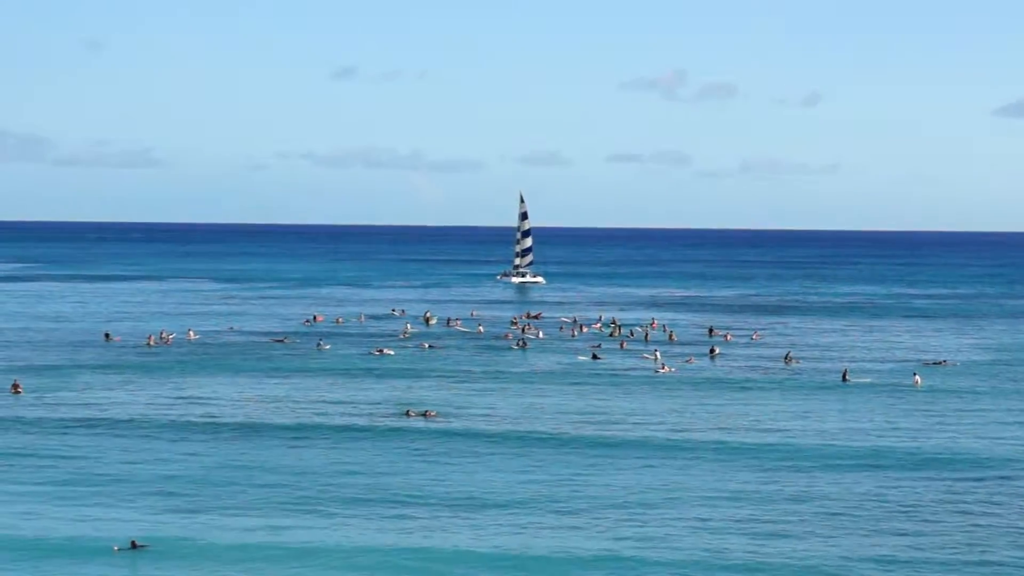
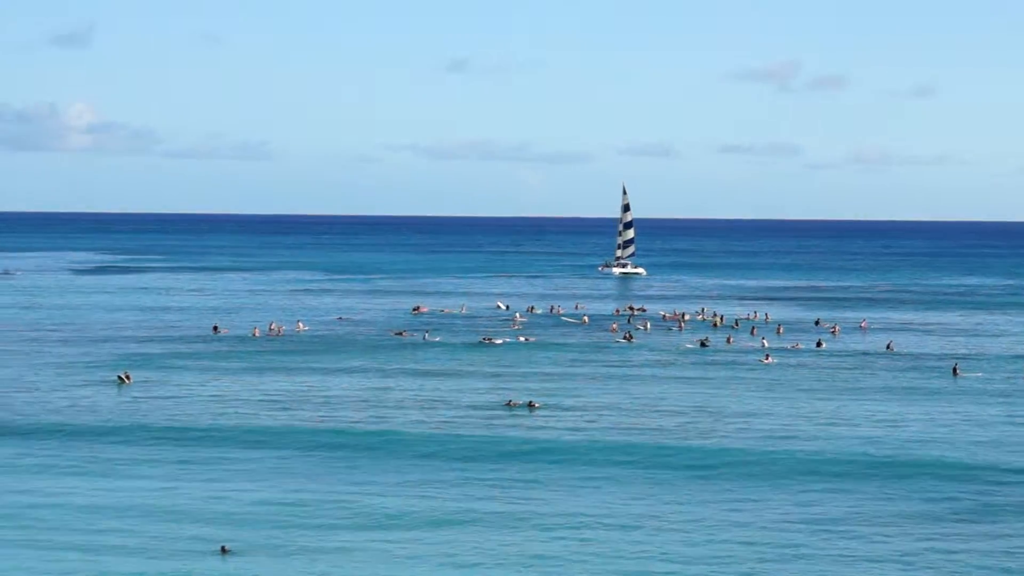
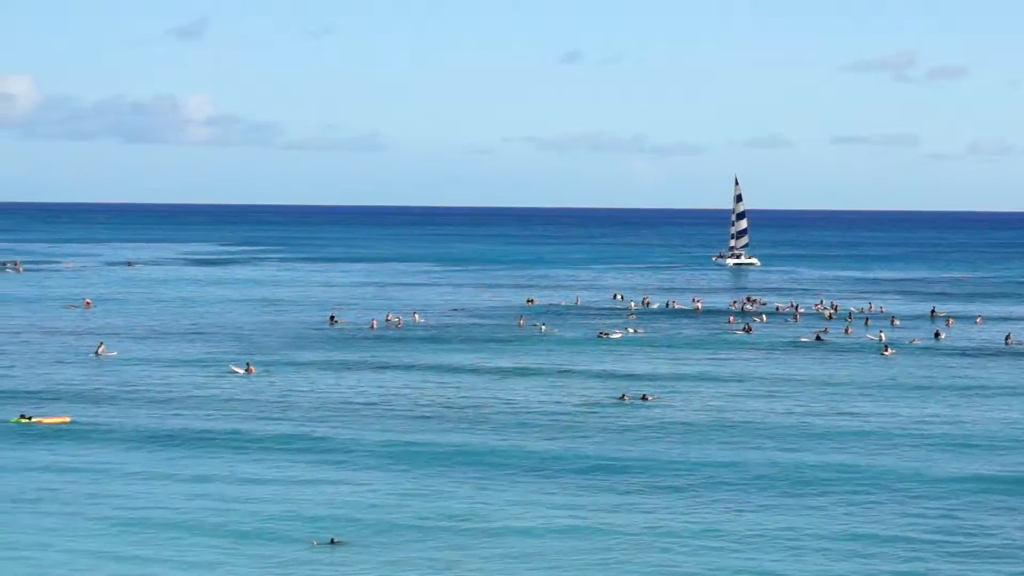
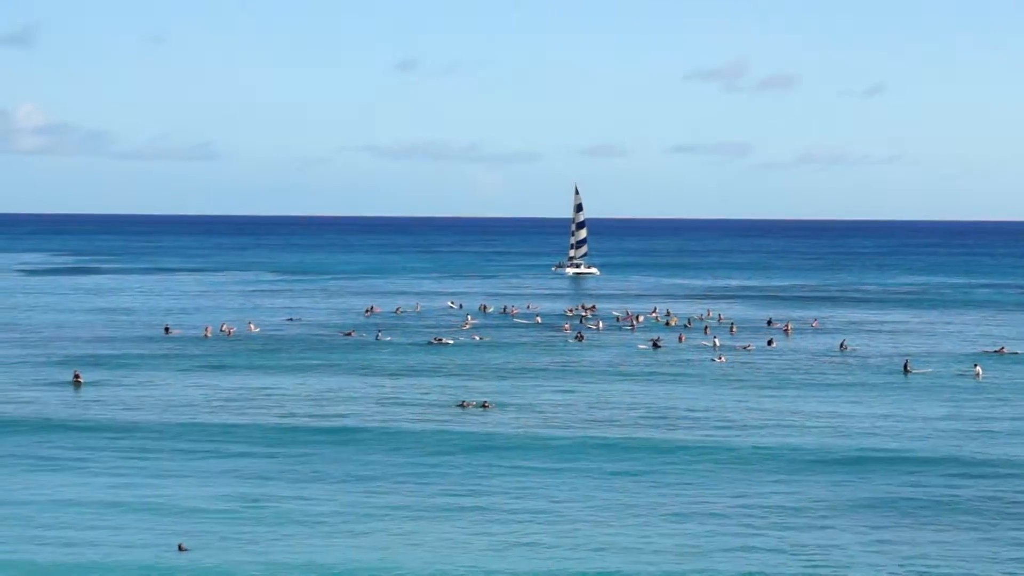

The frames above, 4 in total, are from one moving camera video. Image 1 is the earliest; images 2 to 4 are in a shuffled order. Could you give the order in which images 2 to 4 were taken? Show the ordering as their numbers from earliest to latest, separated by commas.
4, 2, 3
